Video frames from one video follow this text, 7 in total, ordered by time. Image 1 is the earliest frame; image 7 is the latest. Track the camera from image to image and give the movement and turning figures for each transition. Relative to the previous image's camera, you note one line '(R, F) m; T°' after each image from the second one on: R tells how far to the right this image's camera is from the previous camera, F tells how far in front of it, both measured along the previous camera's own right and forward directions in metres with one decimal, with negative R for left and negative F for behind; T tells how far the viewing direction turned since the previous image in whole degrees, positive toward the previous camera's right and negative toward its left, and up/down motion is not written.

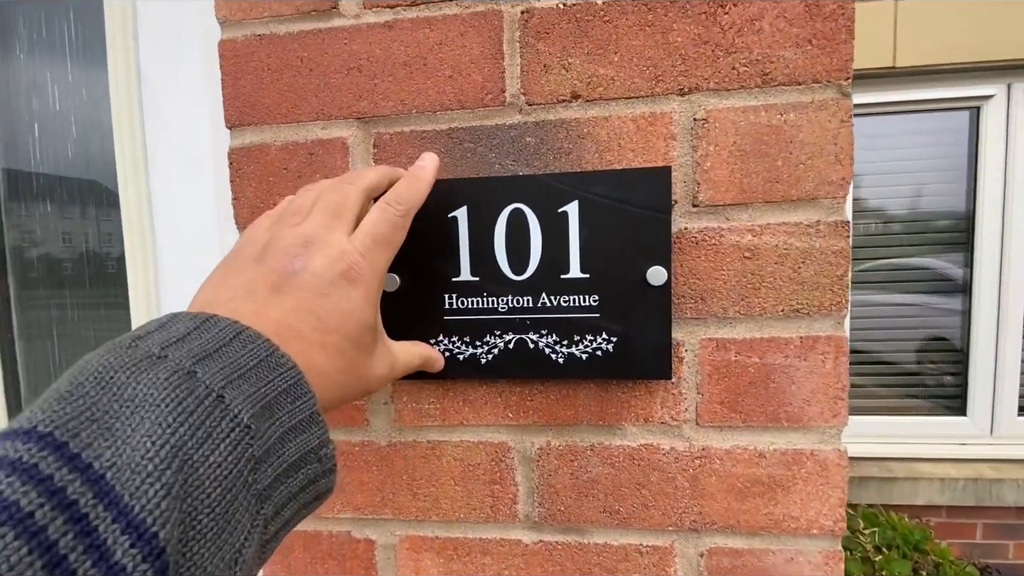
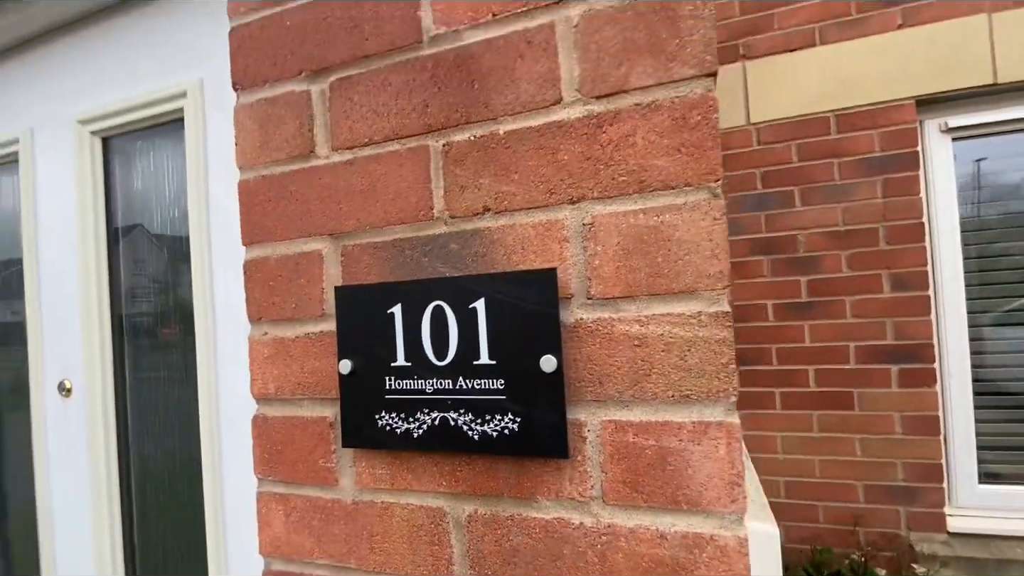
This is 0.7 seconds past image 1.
(+0.2, 0.0) m; -12°
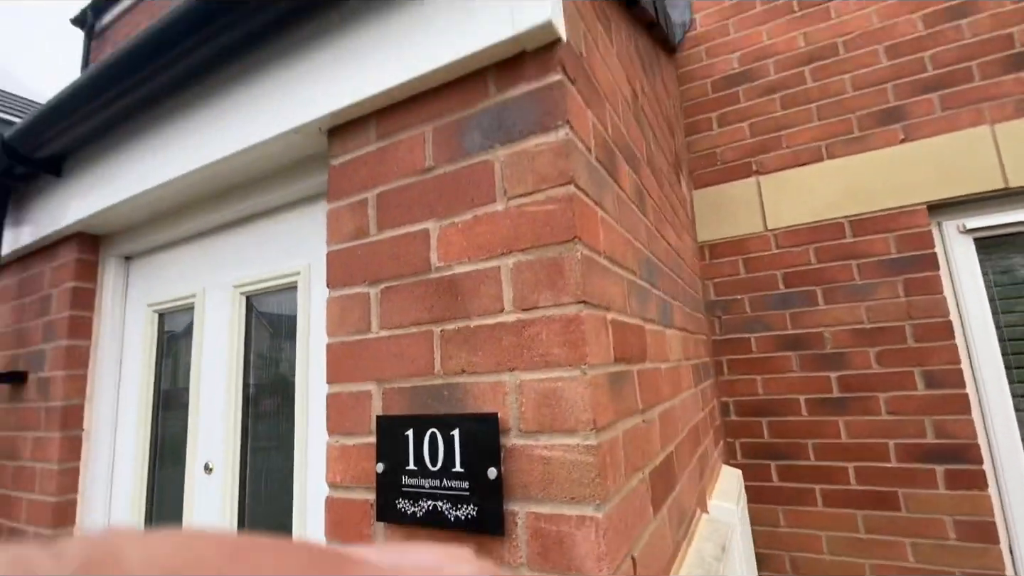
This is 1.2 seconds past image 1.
(+0.2, -0.3) m; -9°
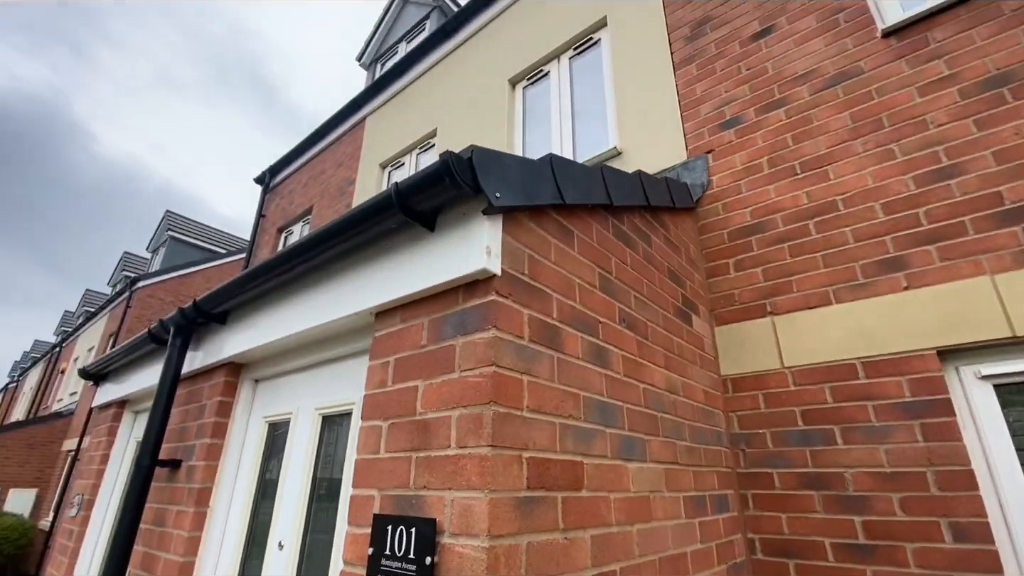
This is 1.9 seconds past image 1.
(+0.4, -0.4) m; -13°
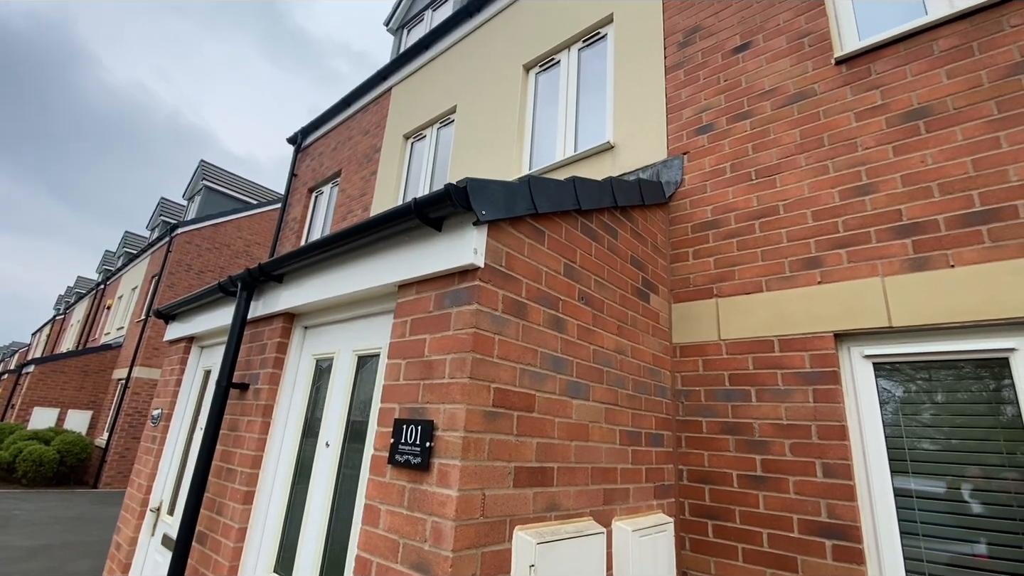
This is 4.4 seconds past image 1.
(+0.1, -0.5) m; -2°
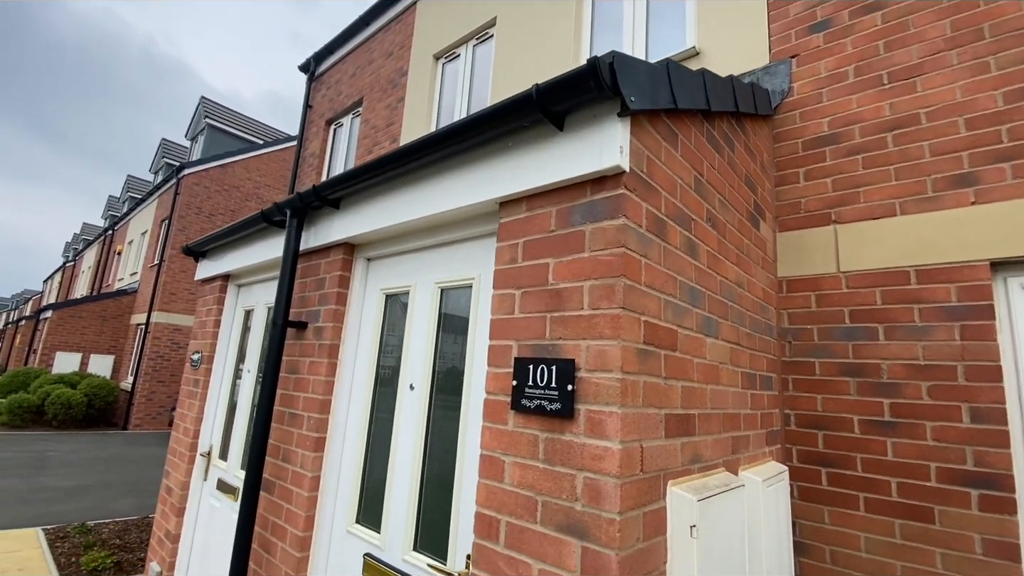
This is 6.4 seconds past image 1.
(-0.4, +0.3) m; -1°
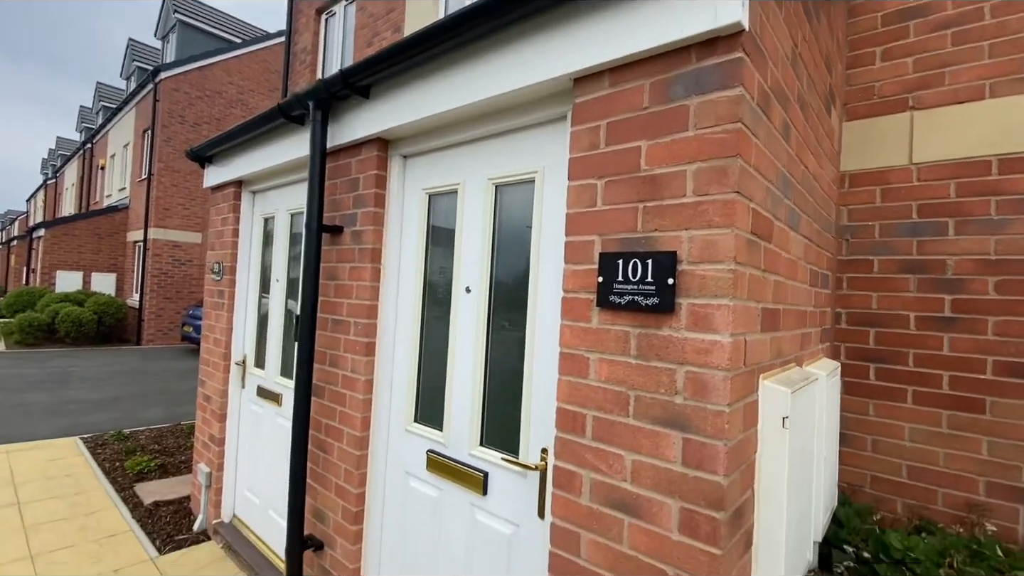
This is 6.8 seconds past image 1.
(-0.3, +0.1) m; +1°
